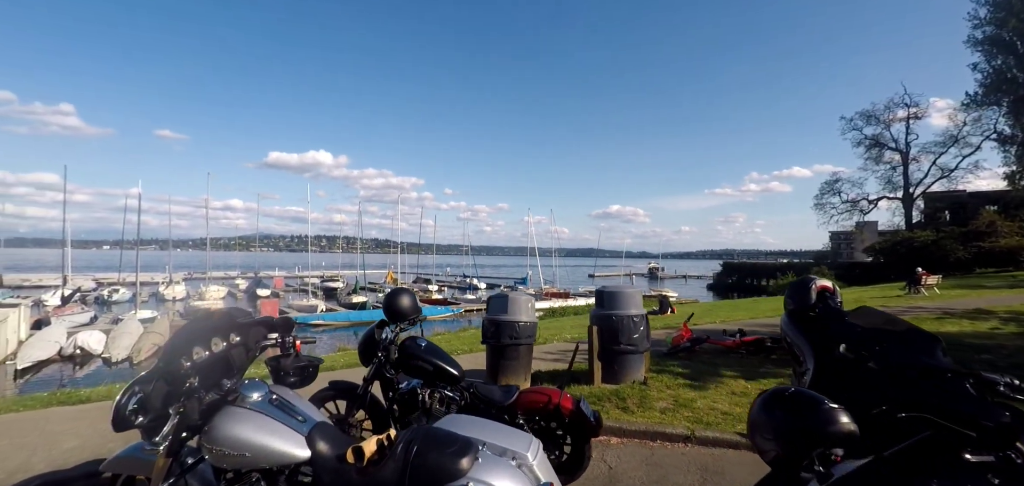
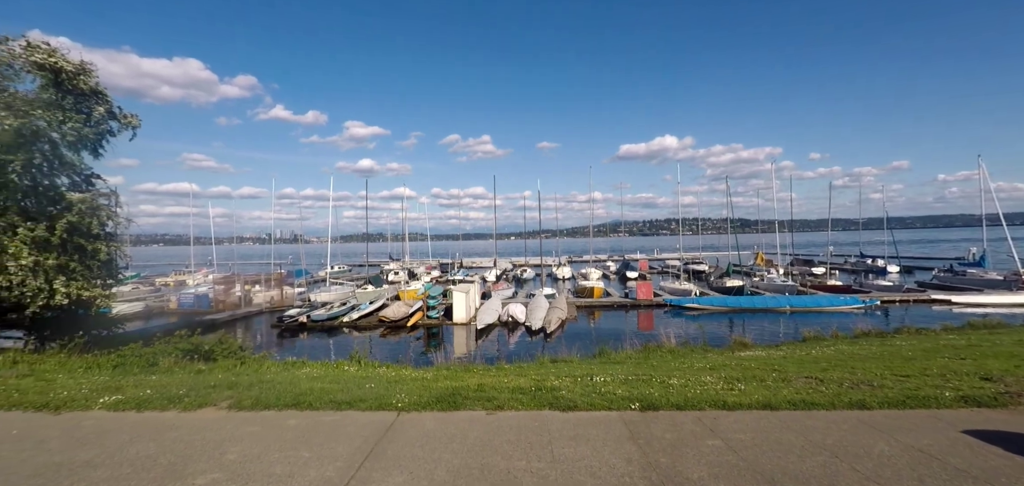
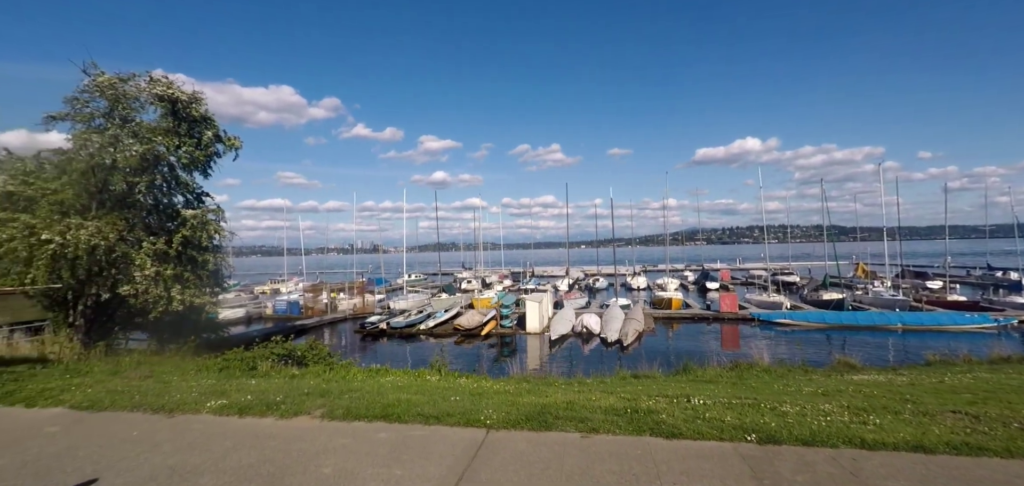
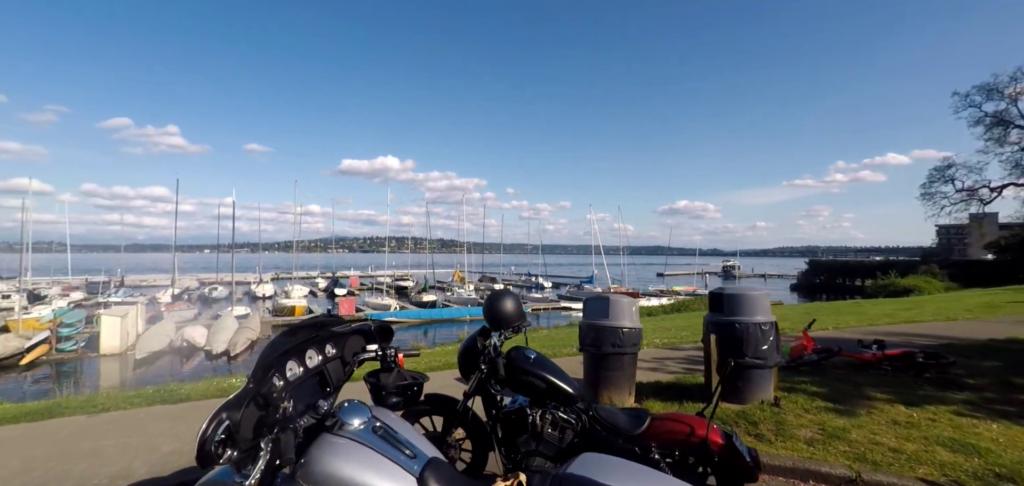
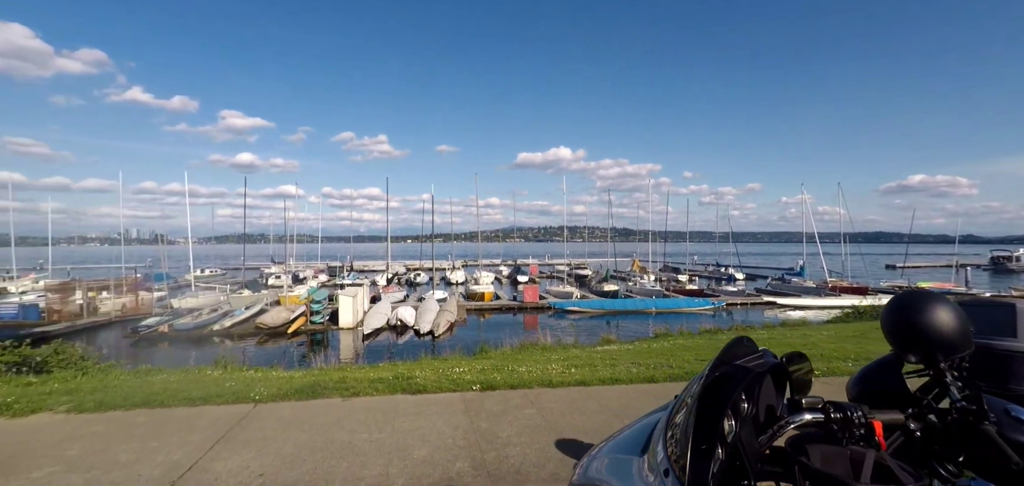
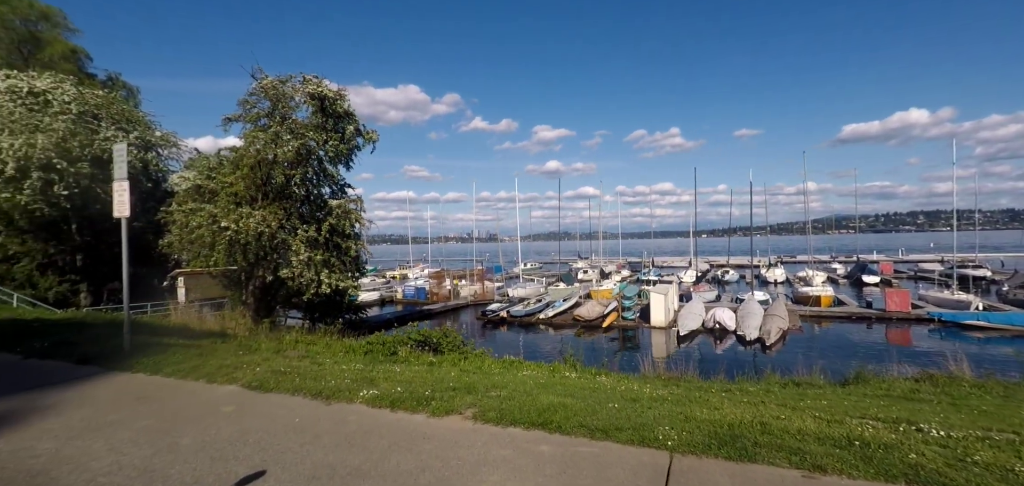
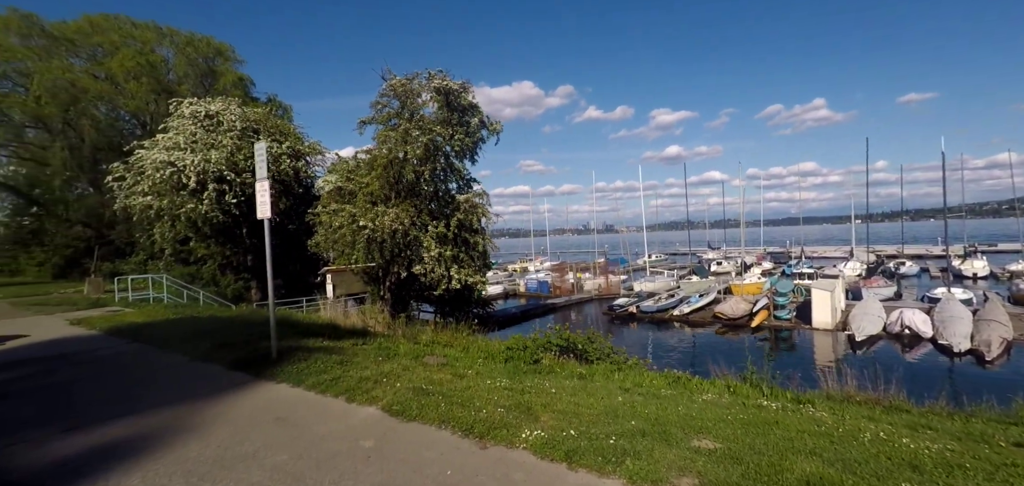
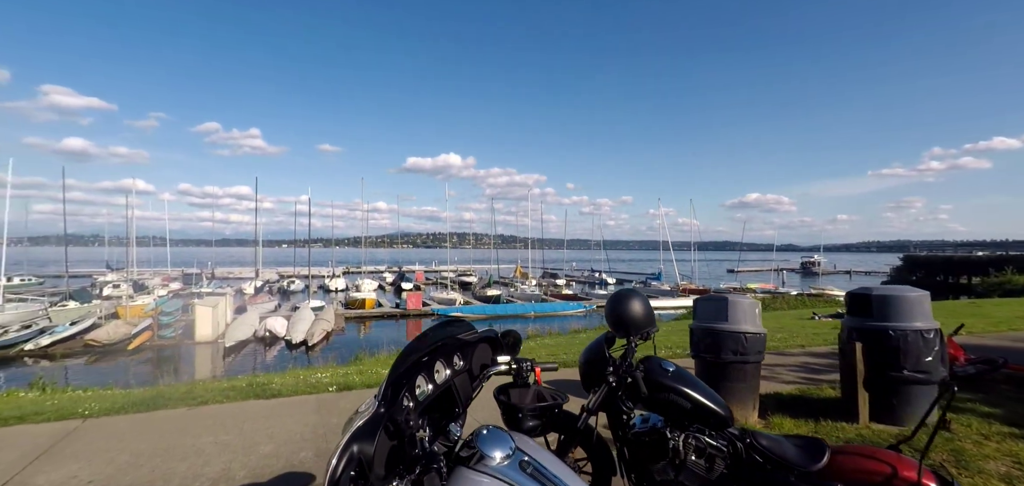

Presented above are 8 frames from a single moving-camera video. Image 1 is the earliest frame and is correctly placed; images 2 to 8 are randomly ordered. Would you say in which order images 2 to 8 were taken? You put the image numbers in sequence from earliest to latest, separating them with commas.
4, 8, 5, 2, 3, 6, 7
